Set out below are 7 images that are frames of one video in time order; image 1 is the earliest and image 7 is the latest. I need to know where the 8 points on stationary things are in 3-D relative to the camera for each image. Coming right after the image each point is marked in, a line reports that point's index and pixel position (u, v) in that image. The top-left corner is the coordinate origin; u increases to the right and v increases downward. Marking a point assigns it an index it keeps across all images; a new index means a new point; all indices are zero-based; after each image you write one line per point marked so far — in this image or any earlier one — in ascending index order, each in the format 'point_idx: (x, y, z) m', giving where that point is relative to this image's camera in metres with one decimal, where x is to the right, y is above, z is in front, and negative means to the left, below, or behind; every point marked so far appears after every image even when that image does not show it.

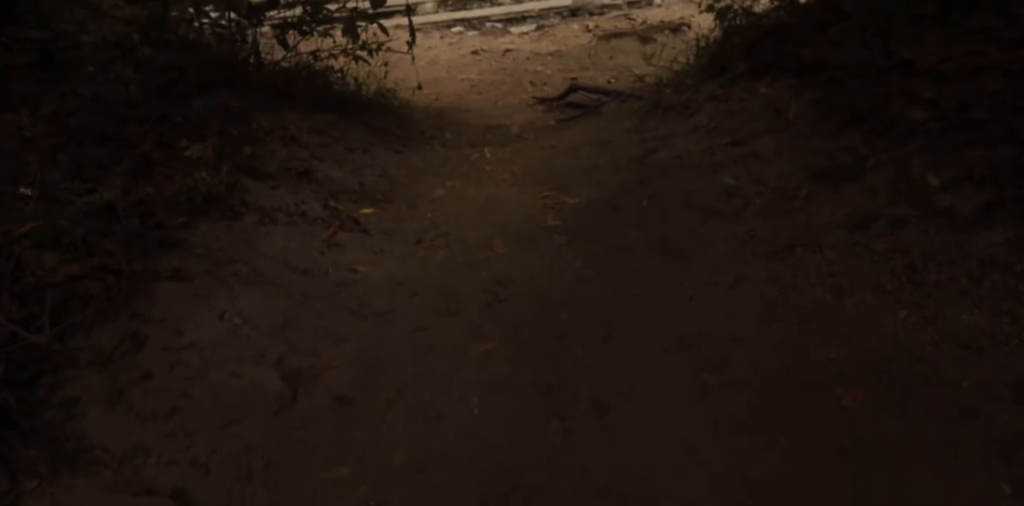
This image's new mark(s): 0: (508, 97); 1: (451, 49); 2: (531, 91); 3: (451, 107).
0: (0.0, +0.9, +5.1) m
1: (-0.5, +1.6, +6.8) m
2: (+0.1, +1.0, +5.1) m
3: (-0.3, +0.8, +4.8) m
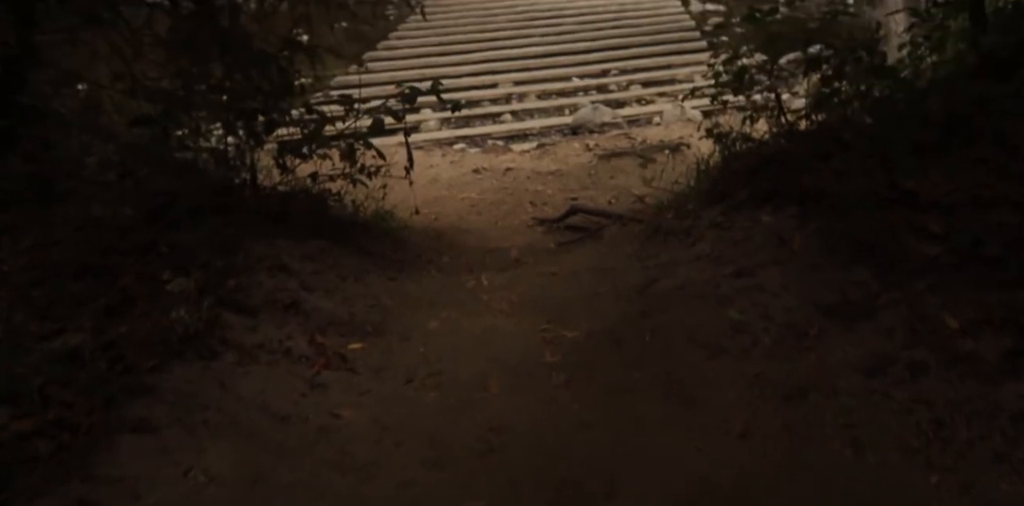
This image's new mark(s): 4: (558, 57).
0: (0.0, +0.2, +5.0) m
1: (-0.5, +0.7, +6.9) m
2: (+0.1, +0.2, +5.1) m
3: (-0.3, +0.1, +4.7) m
4: (+0.6, +2.6, +11.7) m
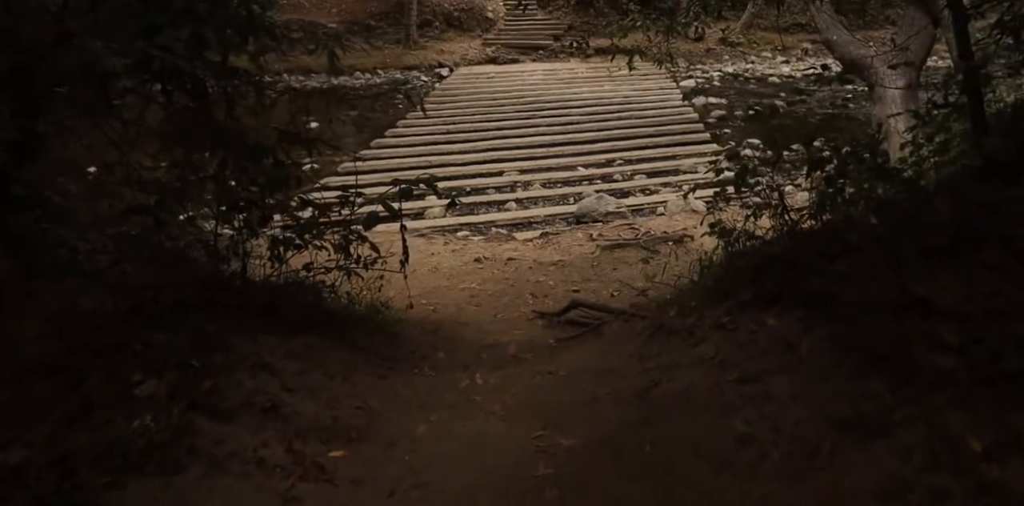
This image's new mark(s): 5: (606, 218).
0: (0.0, -0.3, +4.9) m
1: (-0.4, 0.0, +6.8) m
2: (+0.1, -0.3, +5.0) m
3: (-0.3, -0.4, +4.6) m
4: (+0.7, +1.4, +11.7) m
5: (+0.9, +0.4, +8.7) m
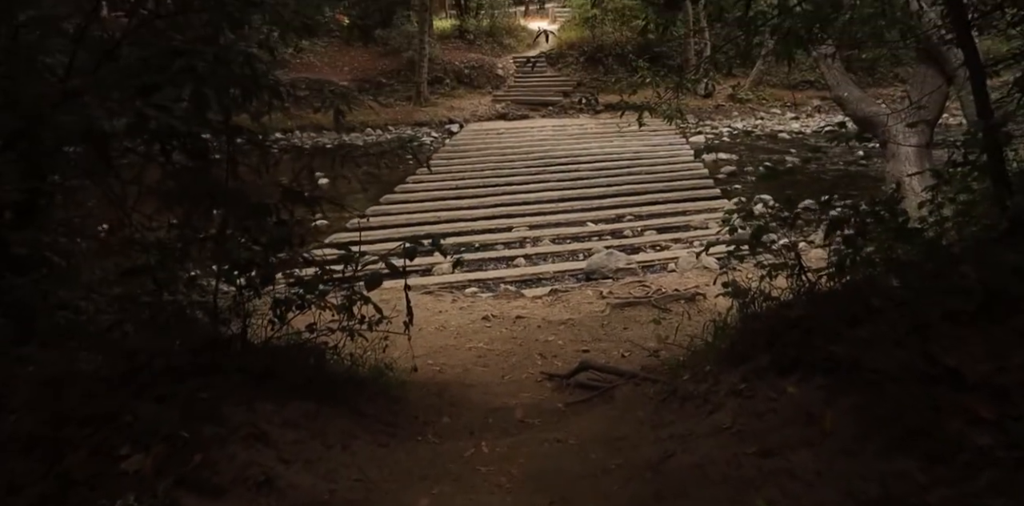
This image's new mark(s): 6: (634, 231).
0: (0.0, -0.6, +4.8) m
1: (-0.4, -0.5, +6.7) m
2: (+0.2, -0.6, +4.9) m
3: (-0.3, -0.7, +4.5) m
4: (+0.8, +0.7, +11.7) m
5: (+1.0, -0.2, +8.6) m
6: (+1.4, +0.3, +10.4) m
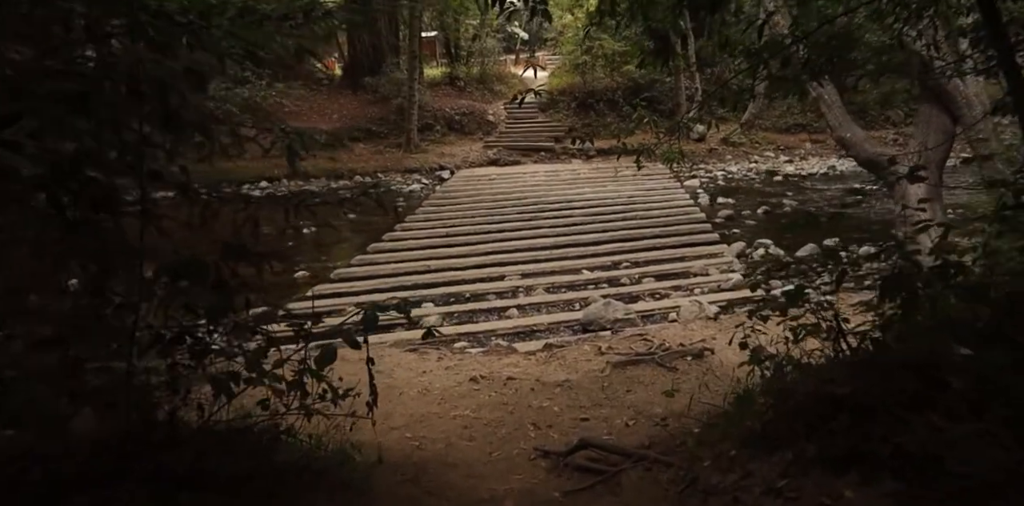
0: (0.0, -0.9, +4.2) m
1: (-0.4, -0.8, +6.1) m
2: (+0.1, -0.9, +4.3) m
3: (-0.3, -0.9, +3.9) m
4: (+0.7, +0.1, +11.2) m
5: (+0.9, -0.7, +8.0) m
6: (+1.3, -0.3, +9.9) m
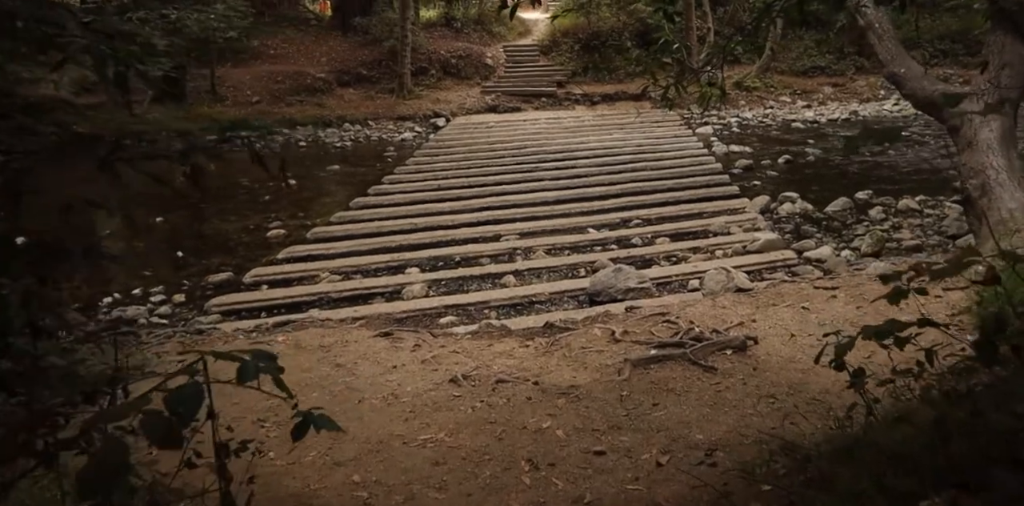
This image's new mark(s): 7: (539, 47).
0: (-0.1, -0.8, +3.0) m
1: (-0.5, -0.6, +4.9) m
2: (+0.1, -0.8, +3.1) m
3: (-0.4, -0.9, +2.7) m
4: (+0.7, +0.5, +9.9) m
5: (+0.9, -0.4, +6.8) m
6: (+1.3, +0.1, +8.6) m
7: (+0.6, +4.5, +19.1) m
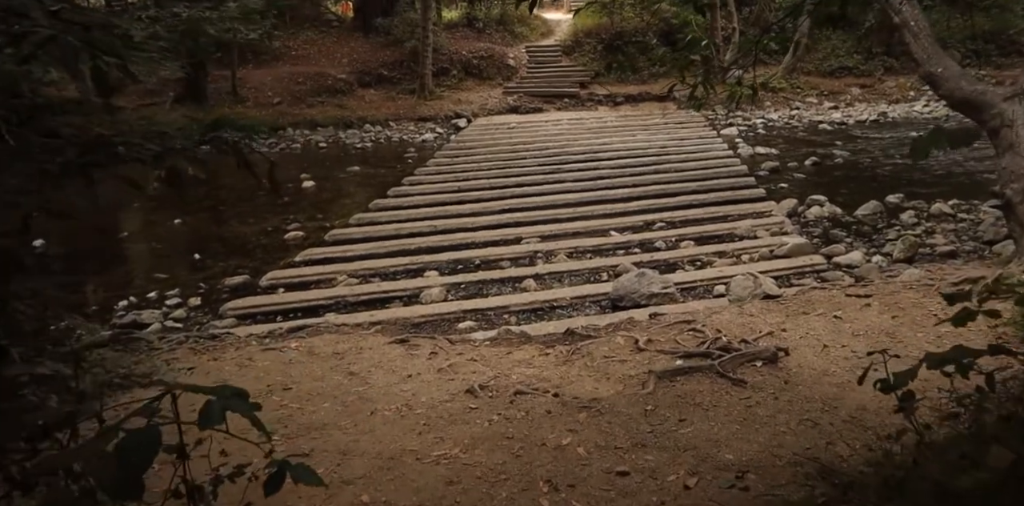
0: (0.0, -0.9, +2.8) m
1: (-0.4, -0.7, +4.7) m
2: (+0.1, -0.8, +2.9) m
3: (-0.3, -0.9, +2.5) m
4: (+0.9, +0.5, +9.7) m
5: (+1.1, -0.4, +6.6) m
6: (+1.5, +0.1, +8.4) m
7: (+1.1, +4.4, +18.9) m
